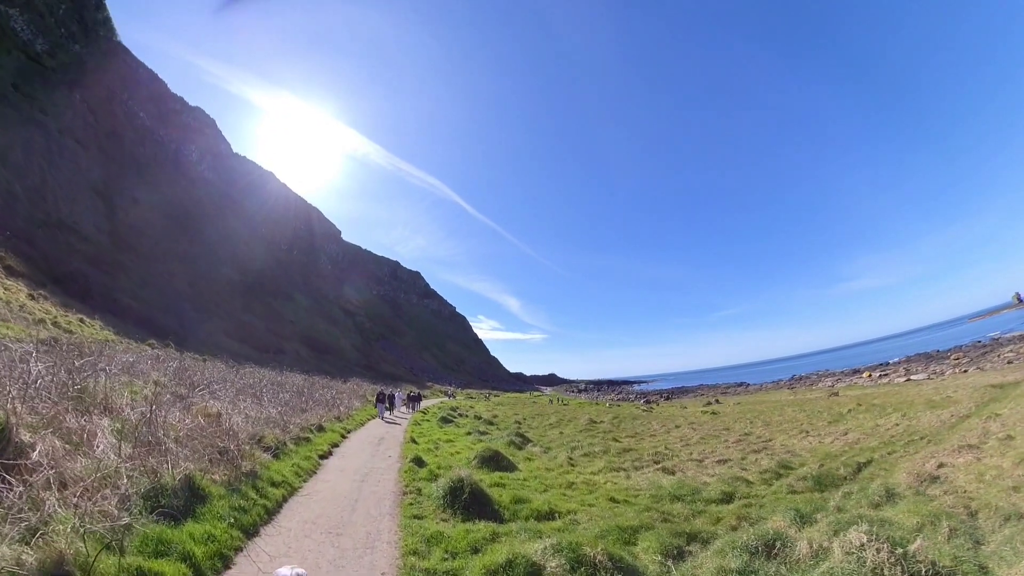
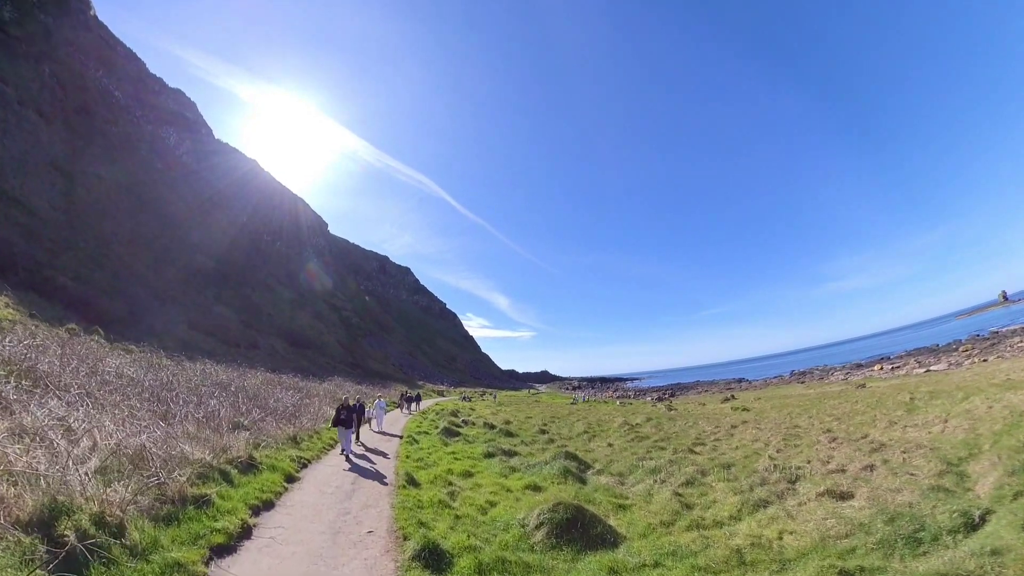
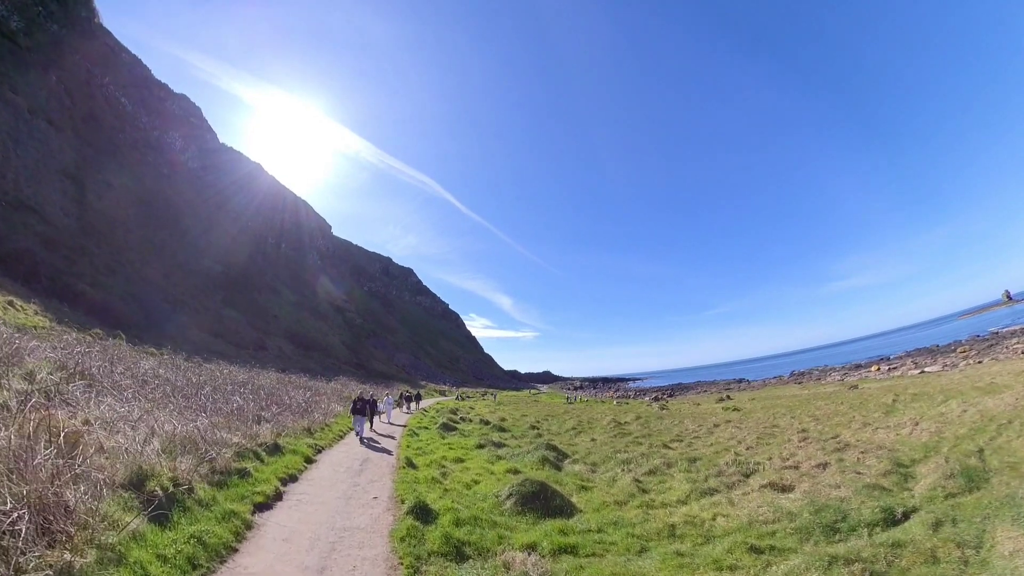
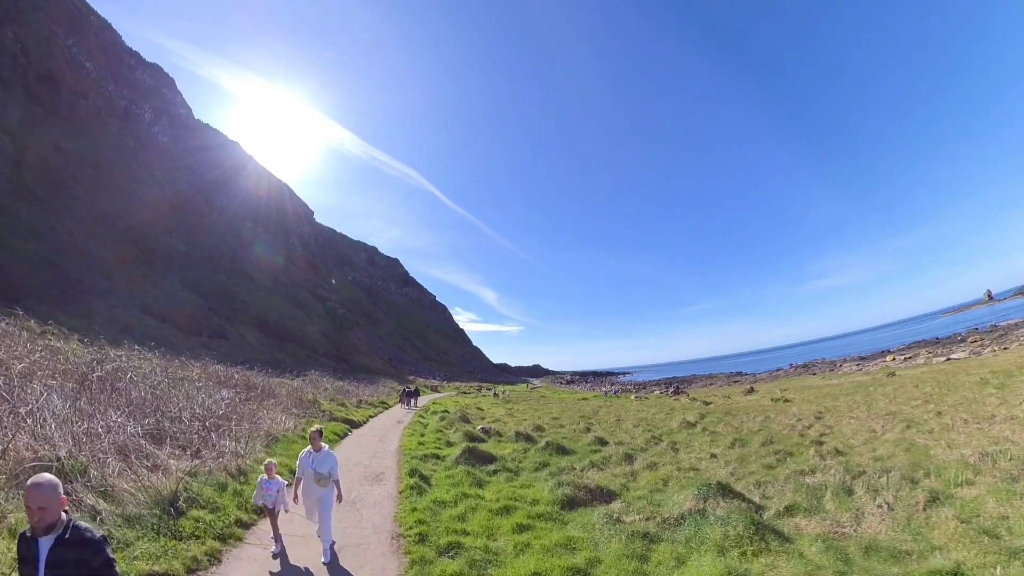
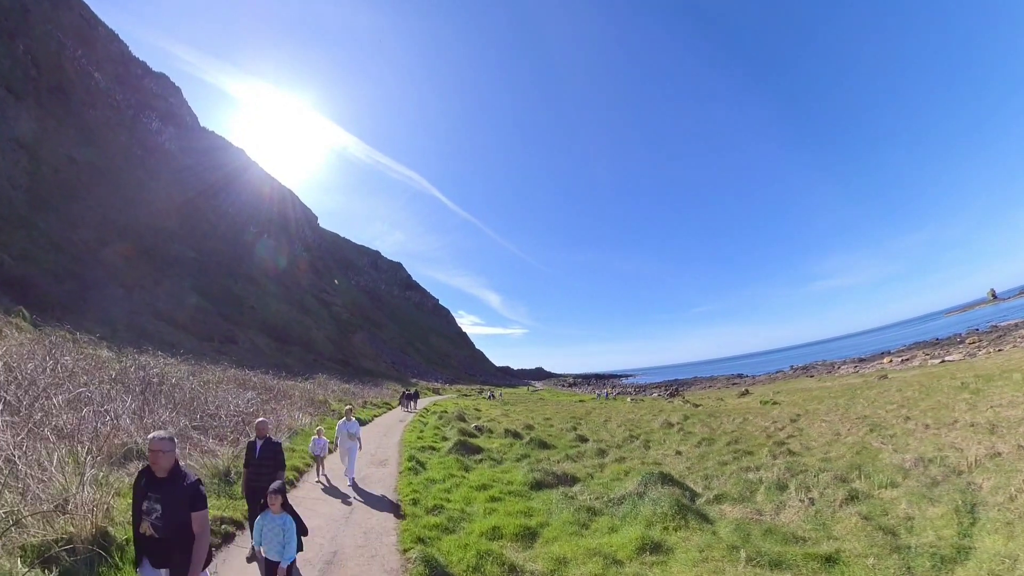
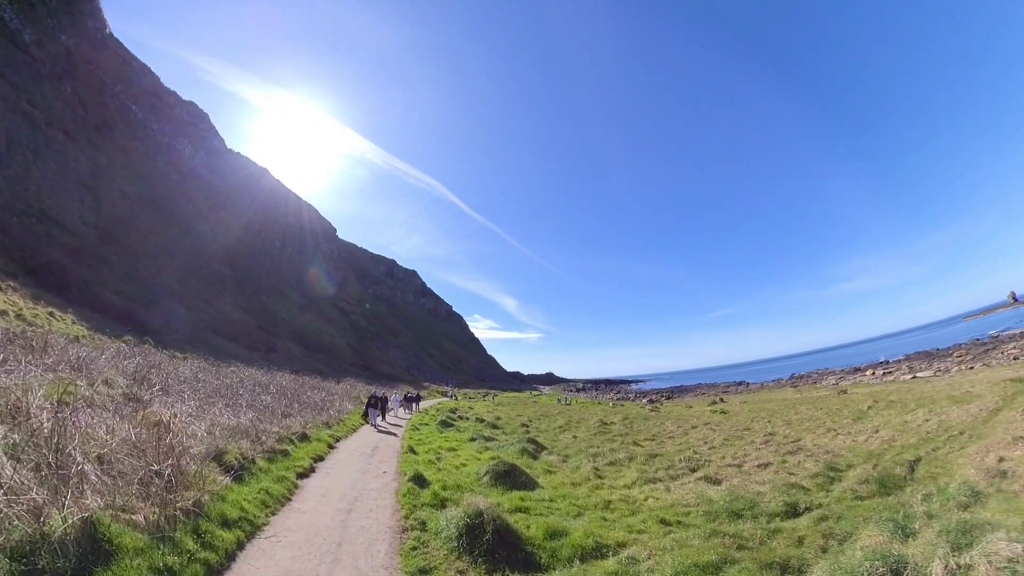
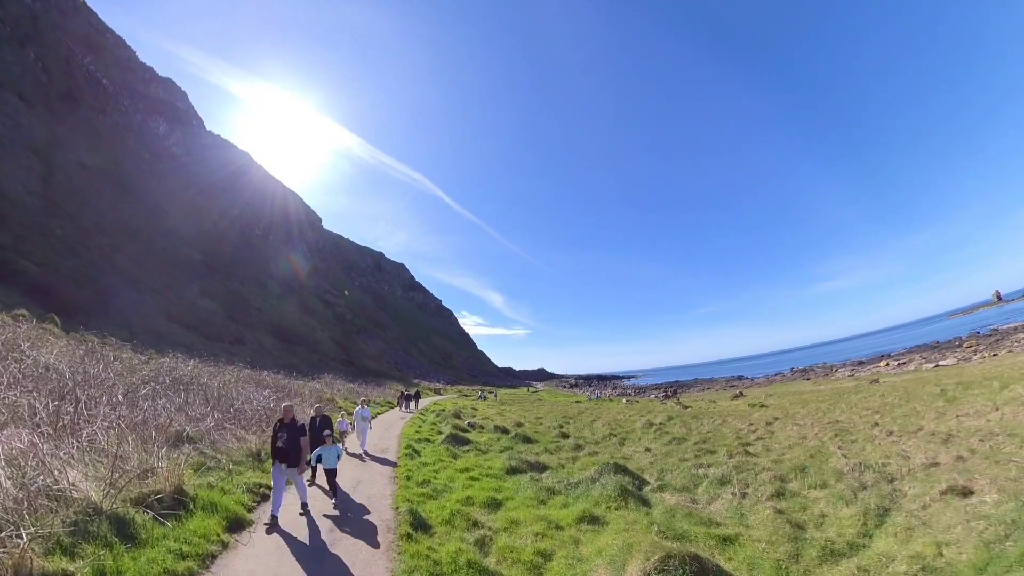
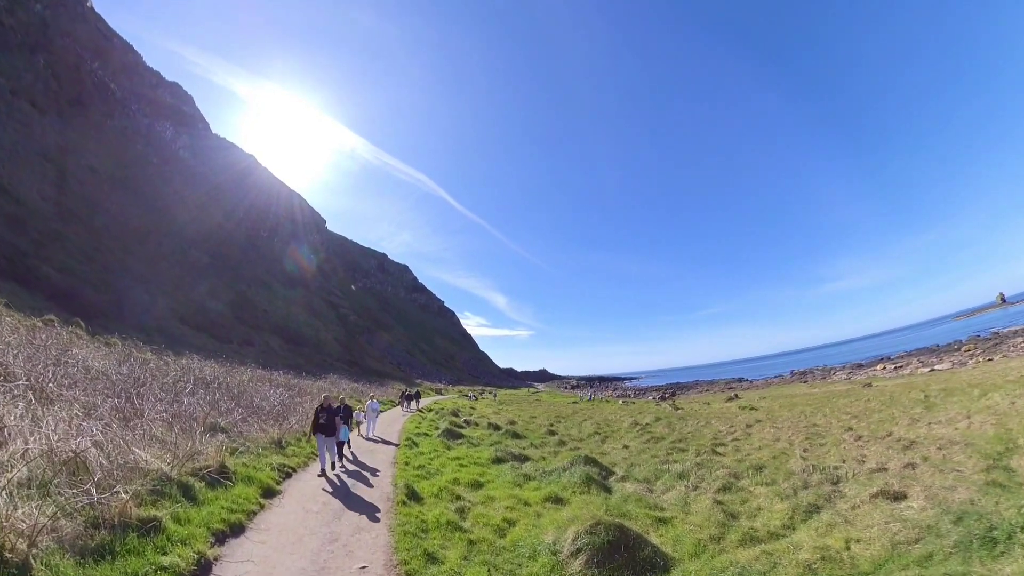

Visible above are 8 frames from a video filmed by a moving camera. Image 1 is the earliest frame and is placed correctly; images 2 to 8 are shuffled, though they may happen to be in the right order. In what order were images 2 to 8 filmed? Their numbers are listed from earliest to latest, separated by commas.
6, 3, 2, 8, 7, 5, 4
